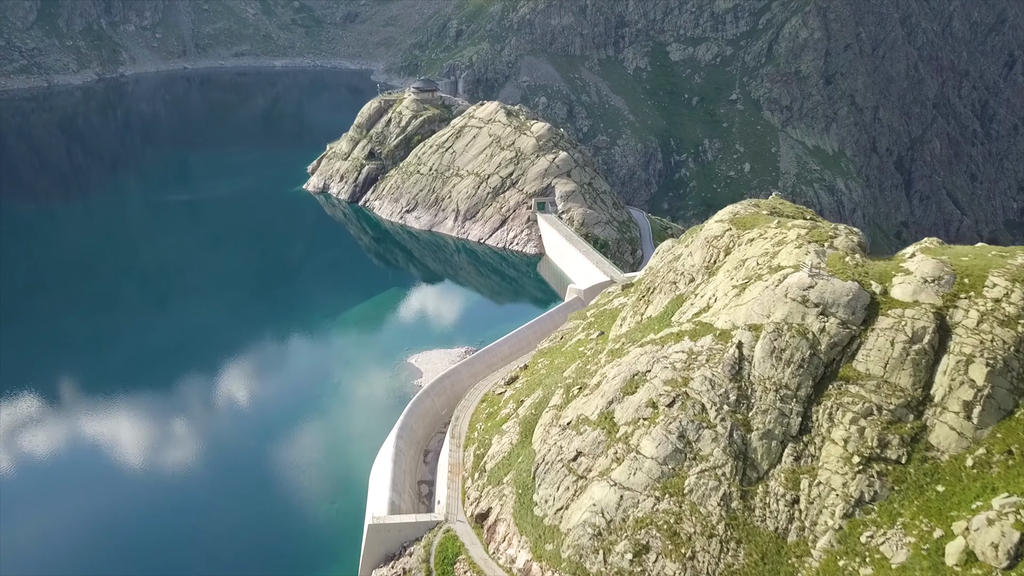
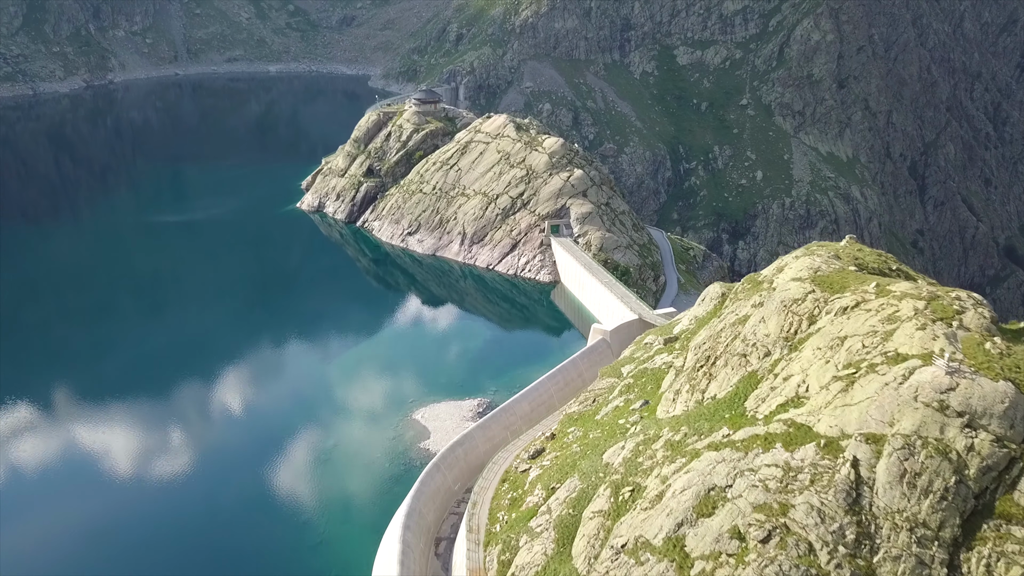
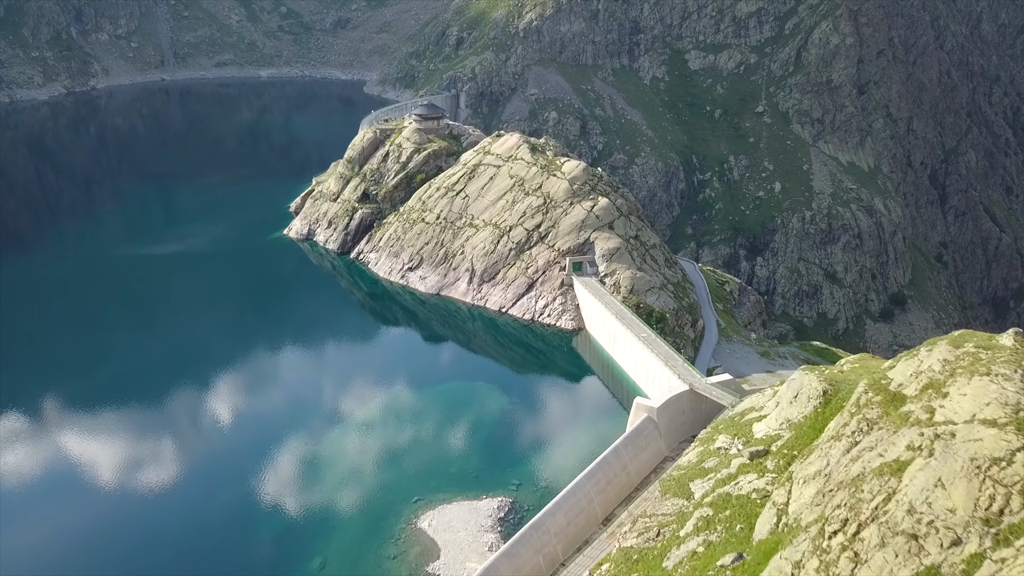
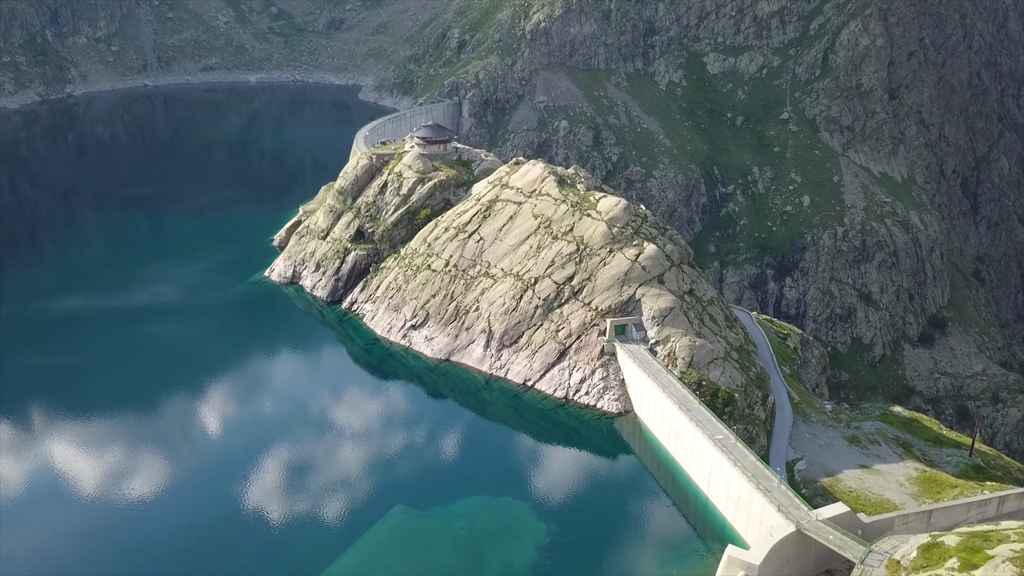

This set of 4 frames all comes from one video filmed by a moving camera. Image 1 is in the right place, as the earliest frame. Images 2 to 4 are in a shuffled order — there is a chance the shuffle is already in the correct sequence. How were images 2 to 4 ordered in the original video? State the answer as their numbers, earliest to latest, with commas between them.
2, 3, 4
